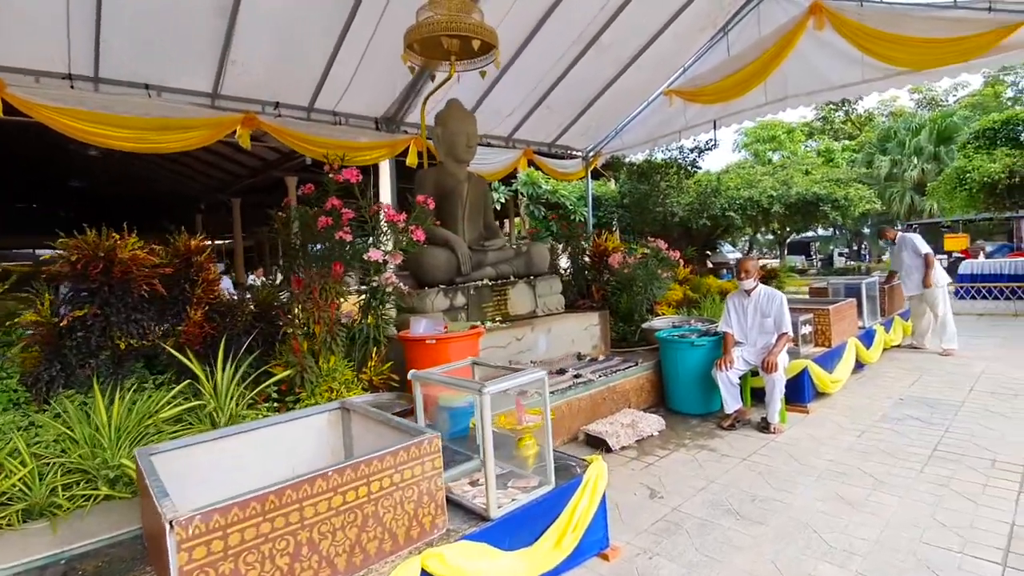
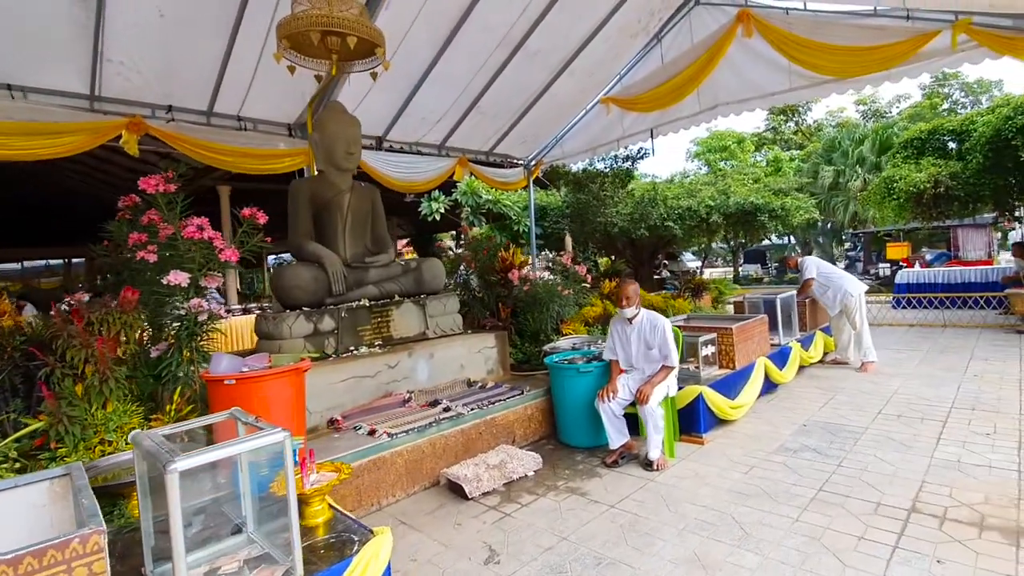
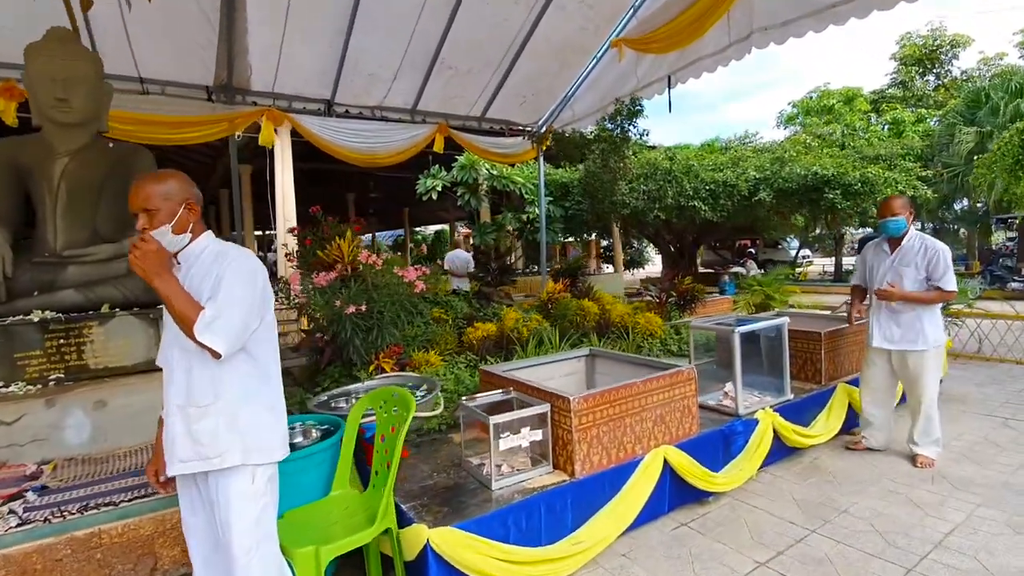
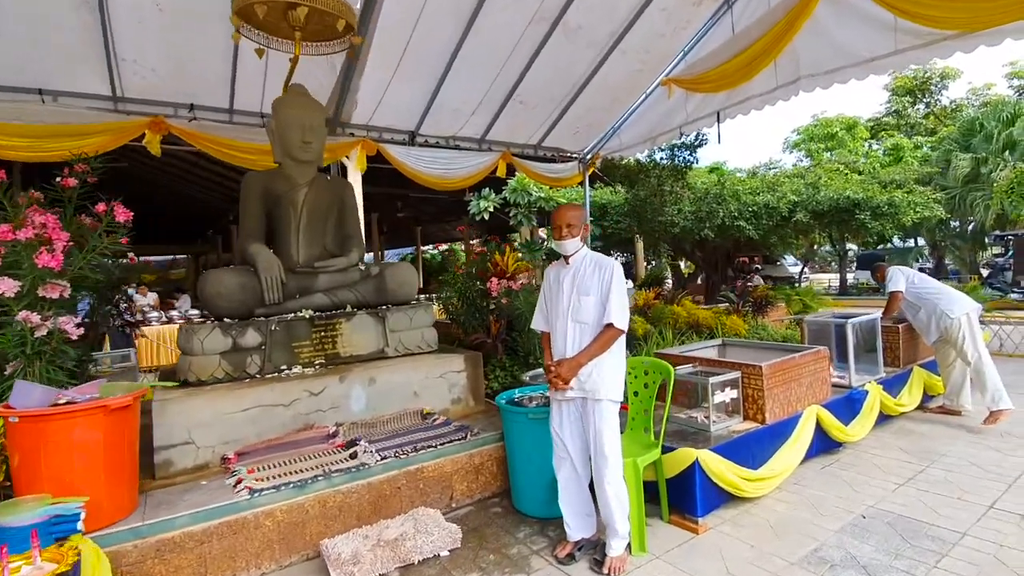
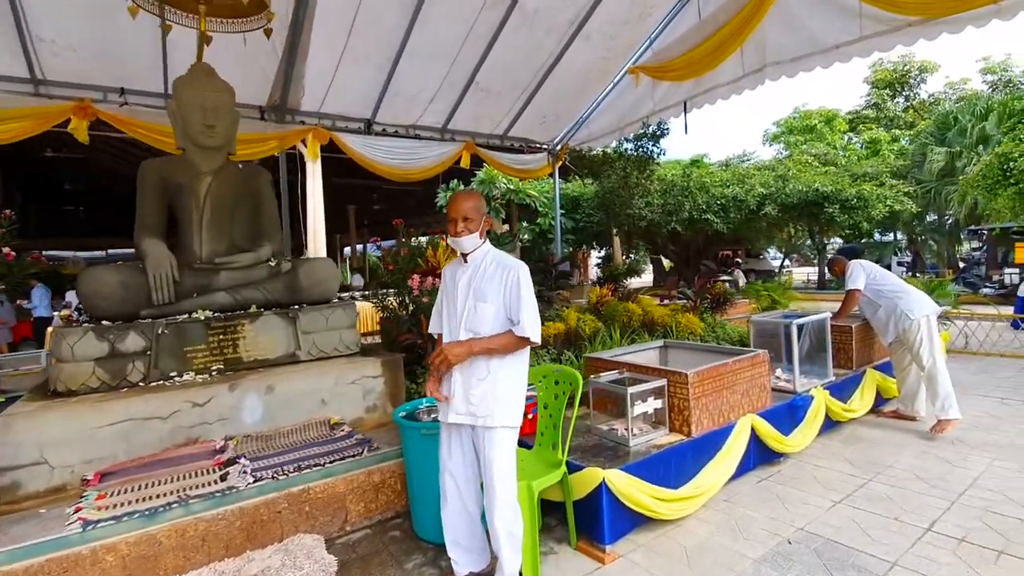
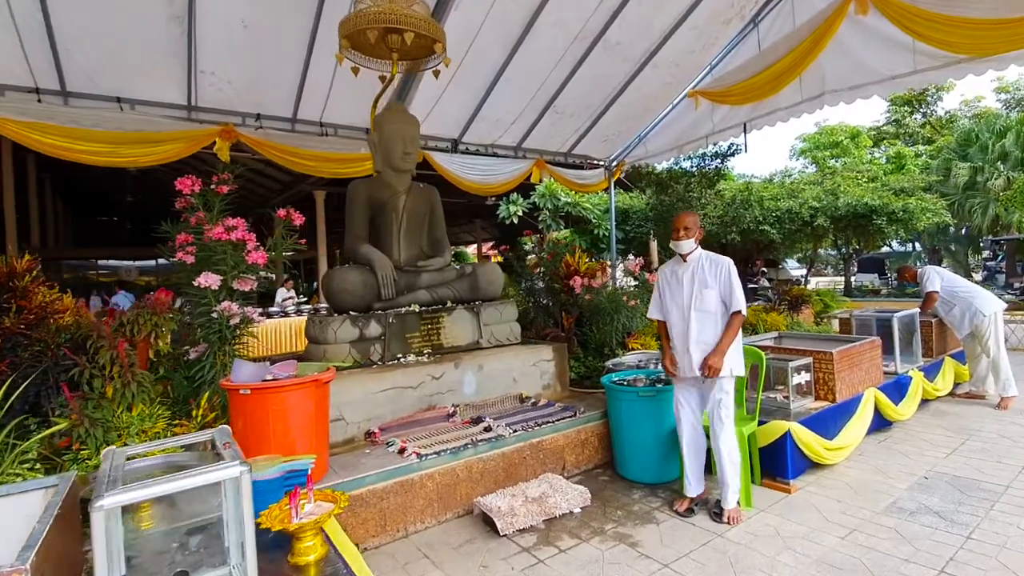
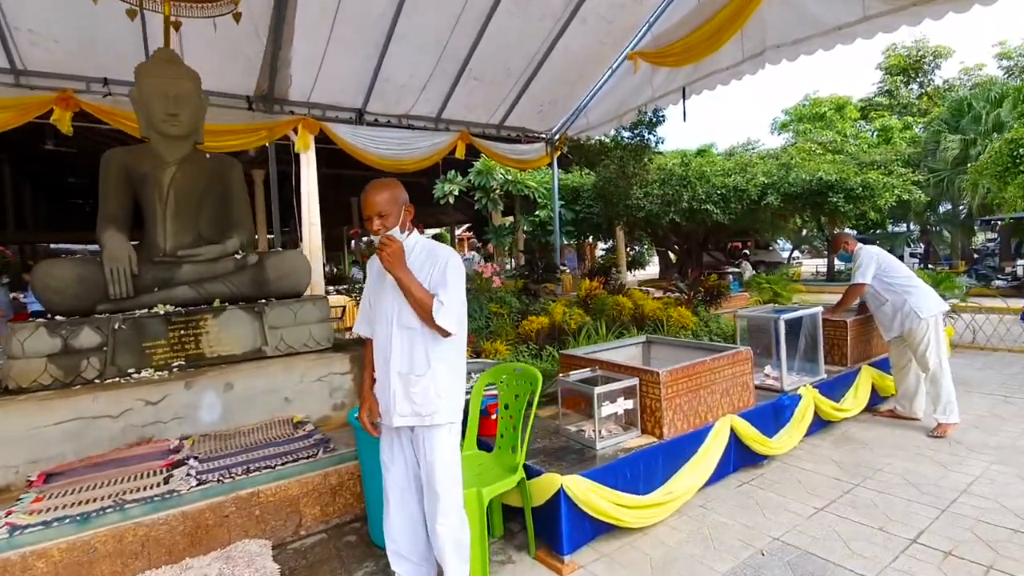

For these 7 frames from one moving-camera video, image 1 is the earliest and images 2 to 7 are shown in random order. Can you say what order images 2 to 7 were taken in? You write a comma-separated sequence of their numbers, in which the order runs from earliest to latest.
2, 6, 4, 5, 7, 3
